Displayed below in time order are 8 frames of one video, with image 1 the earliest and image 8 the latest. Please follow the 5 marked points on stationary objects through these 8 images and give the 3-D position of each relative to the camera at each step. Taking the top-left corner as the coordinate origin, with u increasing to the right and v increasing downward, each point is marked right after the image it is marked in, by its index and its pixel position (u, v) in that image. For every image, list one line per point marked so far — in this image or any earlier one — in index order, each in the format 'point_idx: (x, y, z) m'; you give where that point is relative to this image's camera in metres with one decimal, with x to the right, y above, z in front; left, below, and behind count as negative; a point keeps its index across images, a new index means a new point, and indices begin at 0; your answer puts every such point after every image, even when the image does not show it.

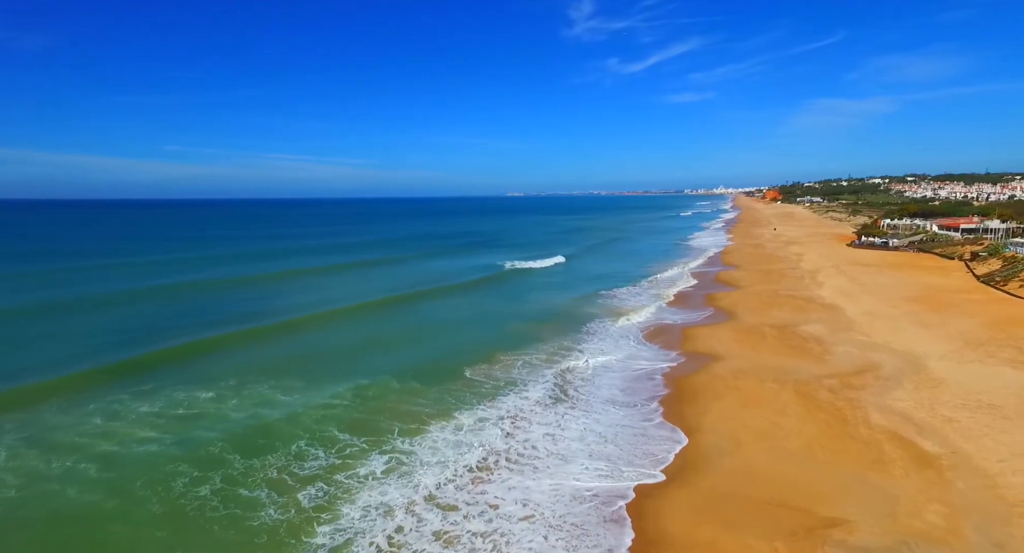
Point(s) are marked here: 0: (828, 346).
0: (+8.3, -1.8, +15.8) m
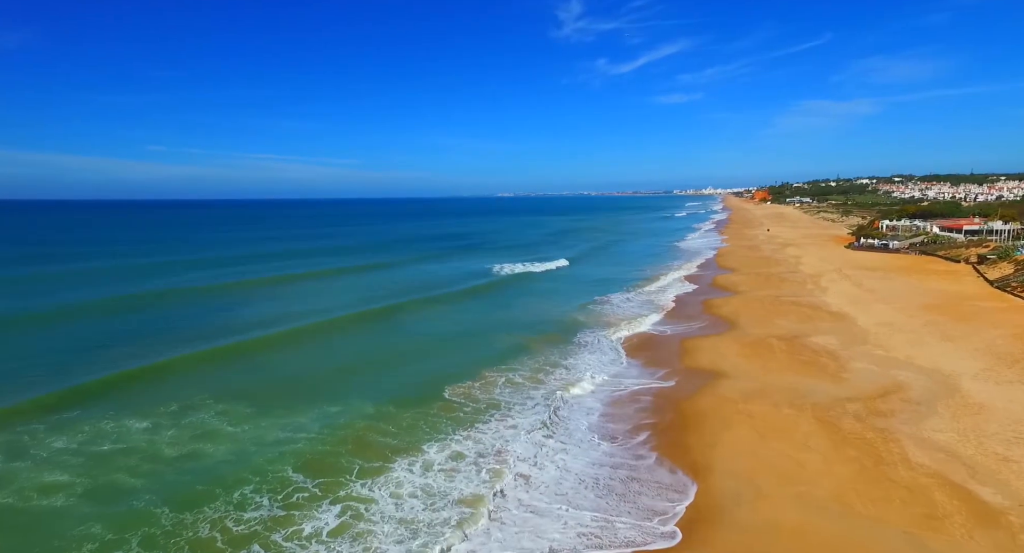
0: (+7.9, -2.0, +14.3) m
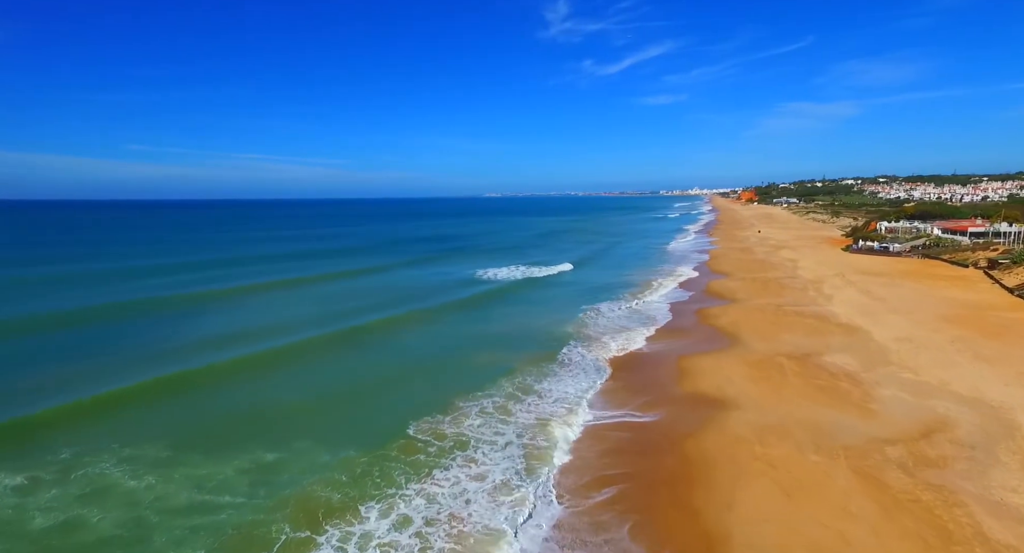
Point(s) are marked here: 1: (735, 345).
0: (+7.4, -2.3, +12.4) m
1: (+6.4, -2.0, +17.3) m
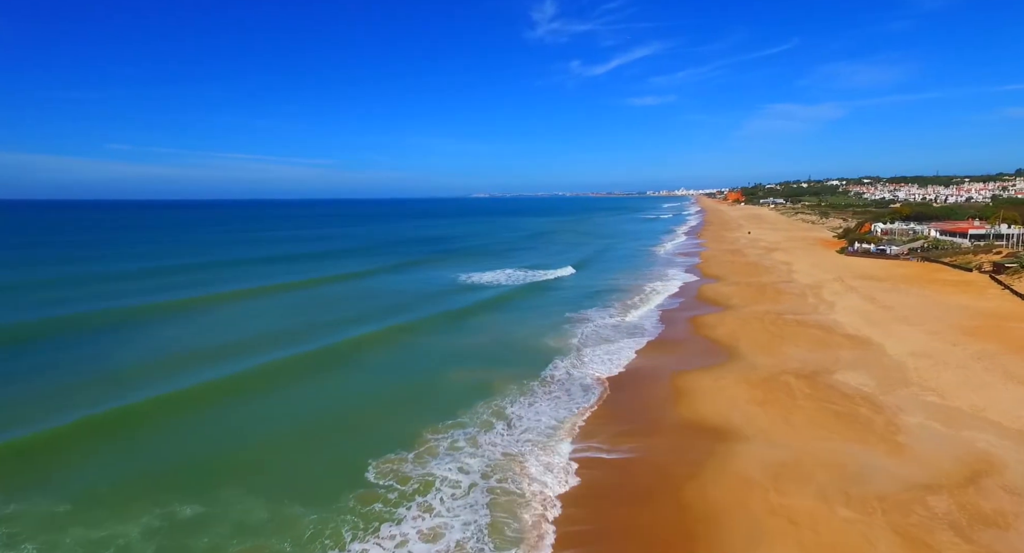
0: (+6.9, -2.5, +10.9) m
1: (+5.8, -2.2, +15.7) m
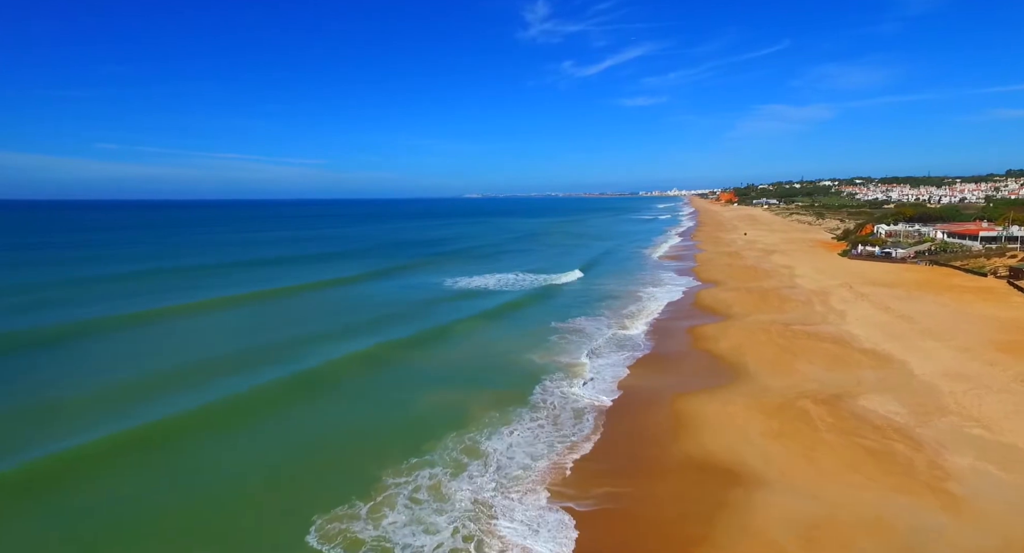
0: (+6.5, -2.7, +9.3) m
1: (+5.4, -2.4, +14.1) m
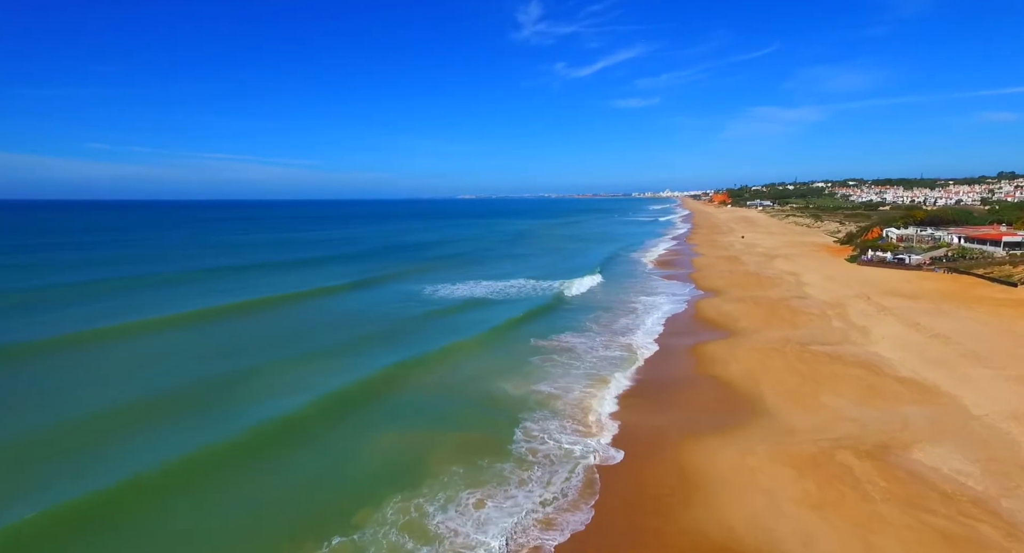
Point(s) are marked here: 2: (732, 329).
0: (+6.0, -3.0, +7.0) m
1: (+4.8, -2.7, +11.7) m
2: (+7.2, -1.7, +19.7) m
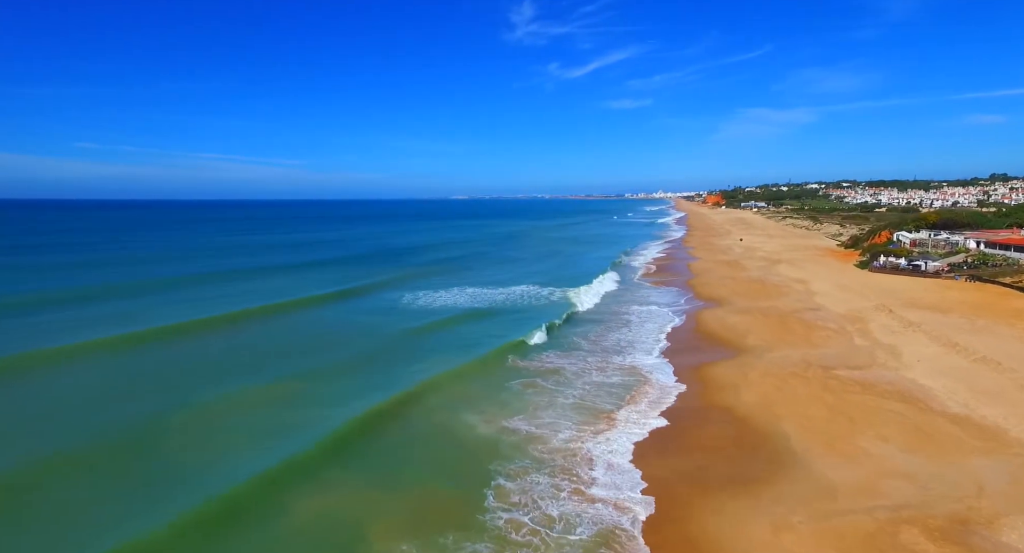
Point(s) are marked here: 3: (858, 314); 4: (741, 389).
0: (+5.6, -3.3, +4.8) m
1: (+4.4, -3.1, +9.5) m
2: (+6.7, -2.1, +17.6) m
3: (+11.1, -1.2, +19.4) m
4: (+5.1, -2.5, +13.5) m
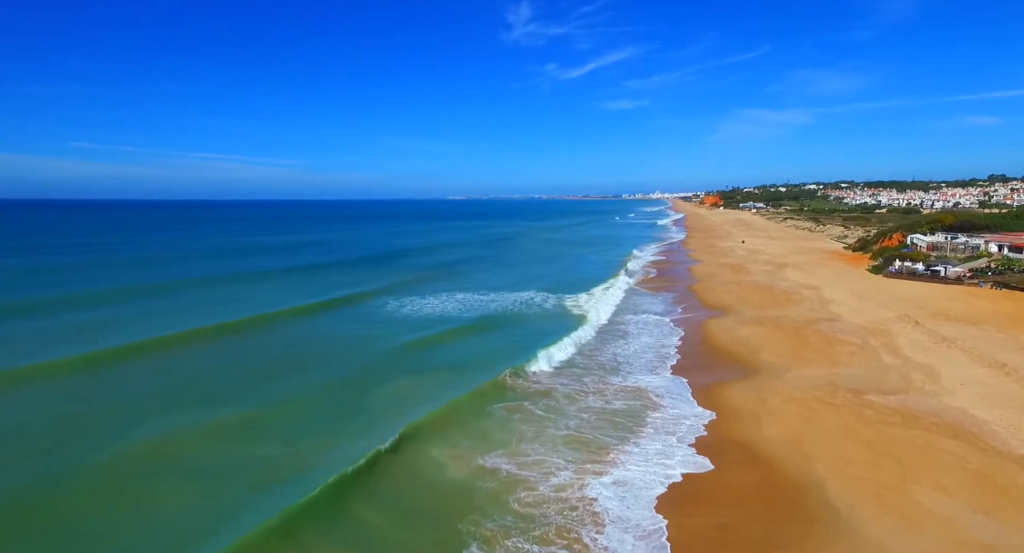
0: (+5.4, -3.6, +3.0) m
1: (+4.1, -3.3, +7.7) m
2: (+6.4, -2.3, +15.8) m
3: (+10.8, -1.5, +17.6) m
4: (+4.8, -2.8, +11.7) m
